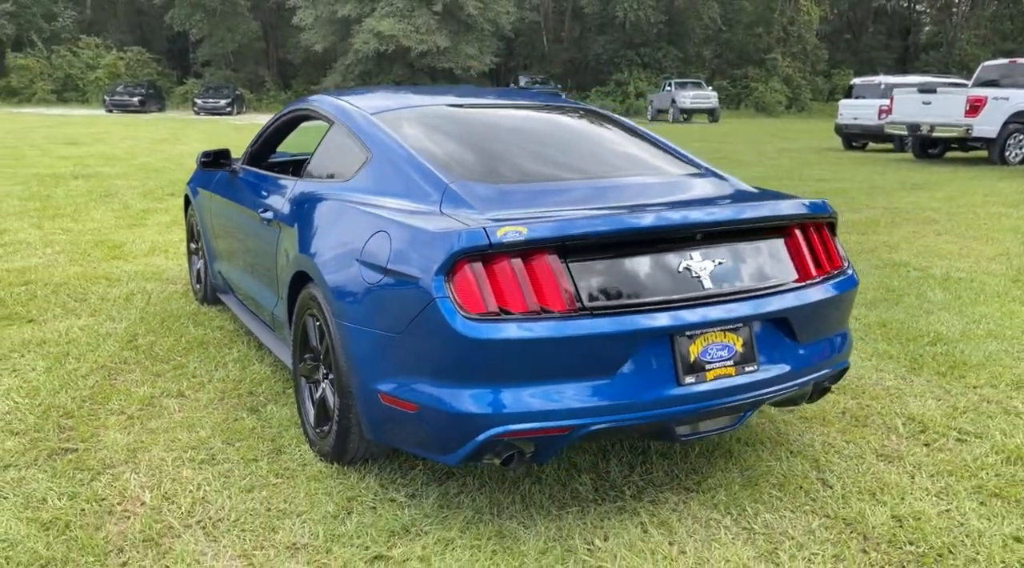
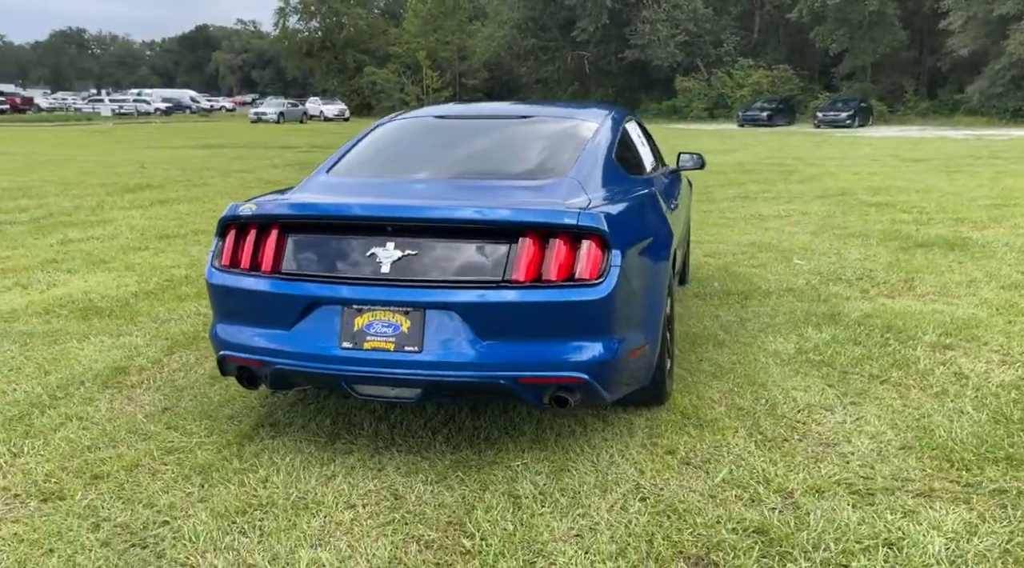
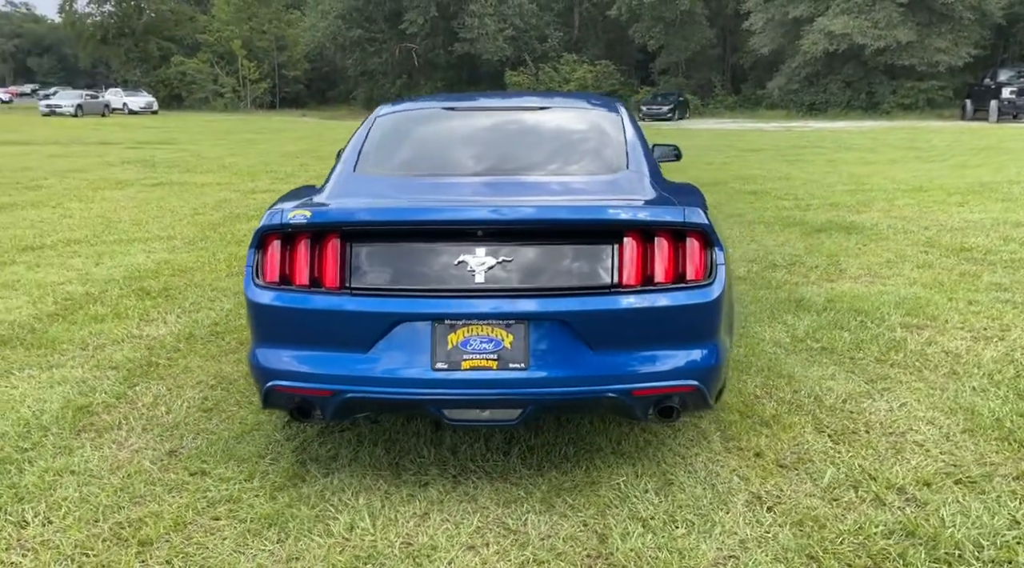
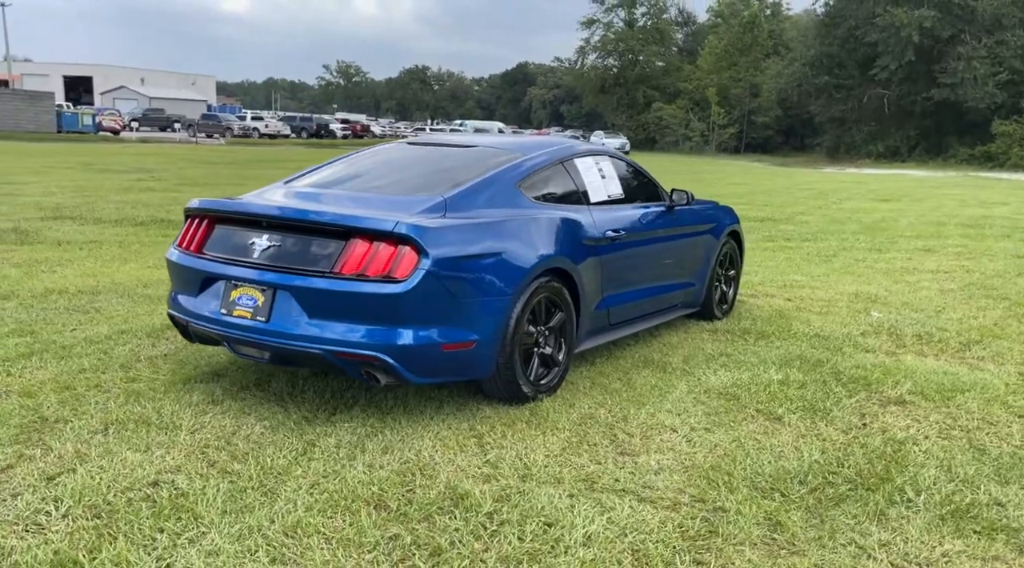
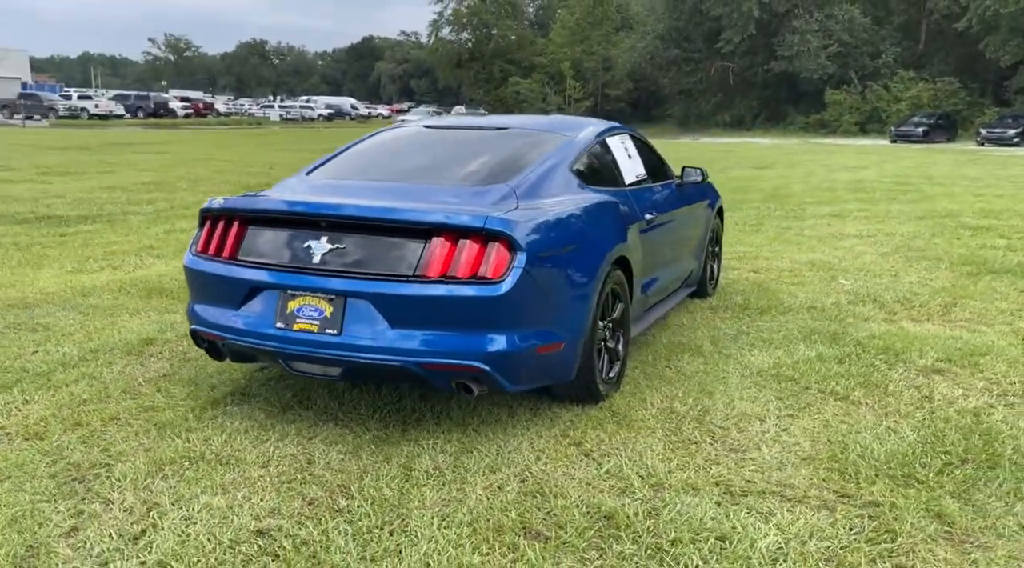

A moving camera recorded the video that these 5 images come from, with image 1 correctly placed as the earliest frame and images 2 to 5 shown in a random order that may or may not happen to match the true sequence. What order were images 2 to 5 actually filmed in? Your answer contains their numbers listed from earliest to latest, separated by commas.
3, 2, 5, 4
